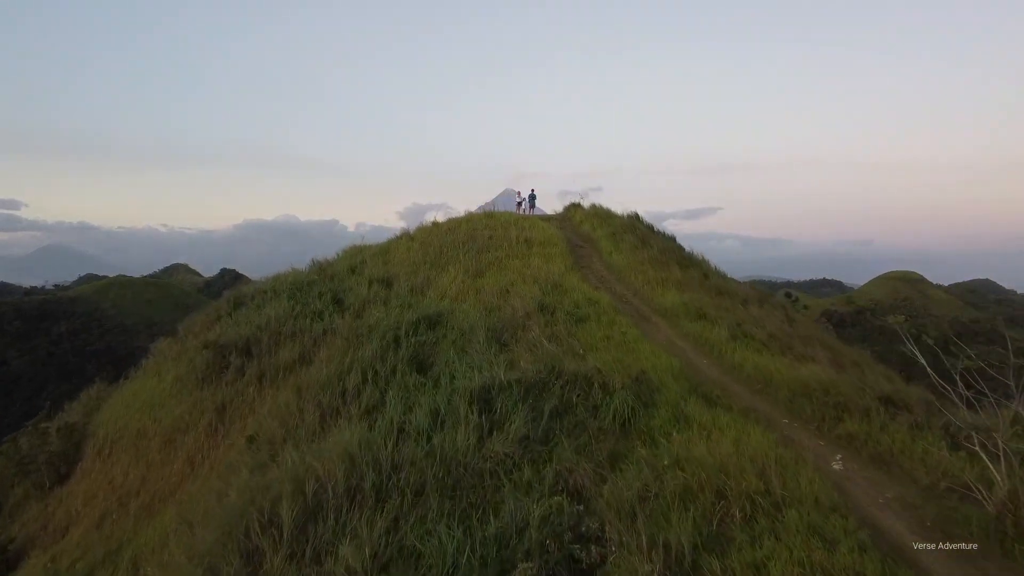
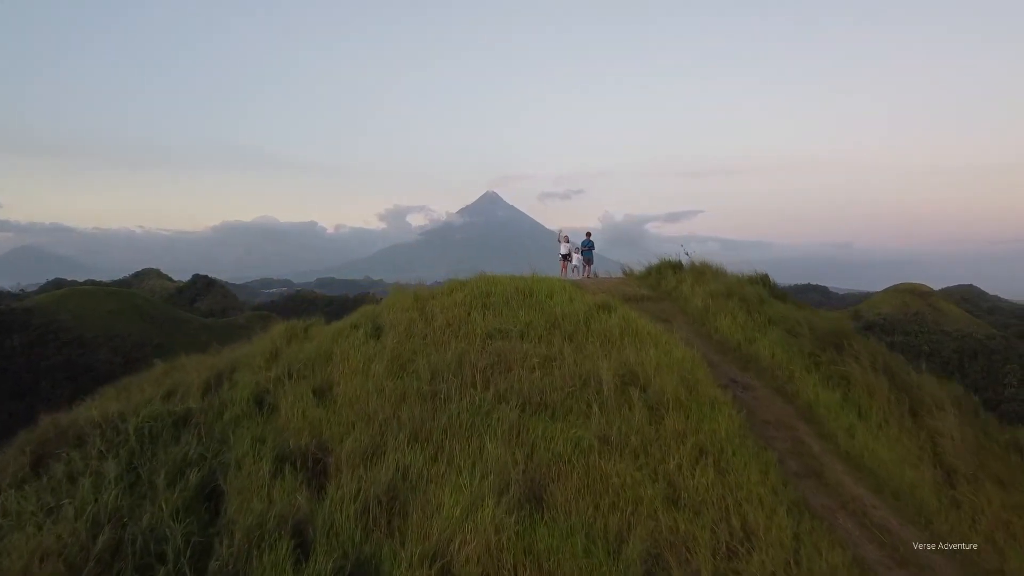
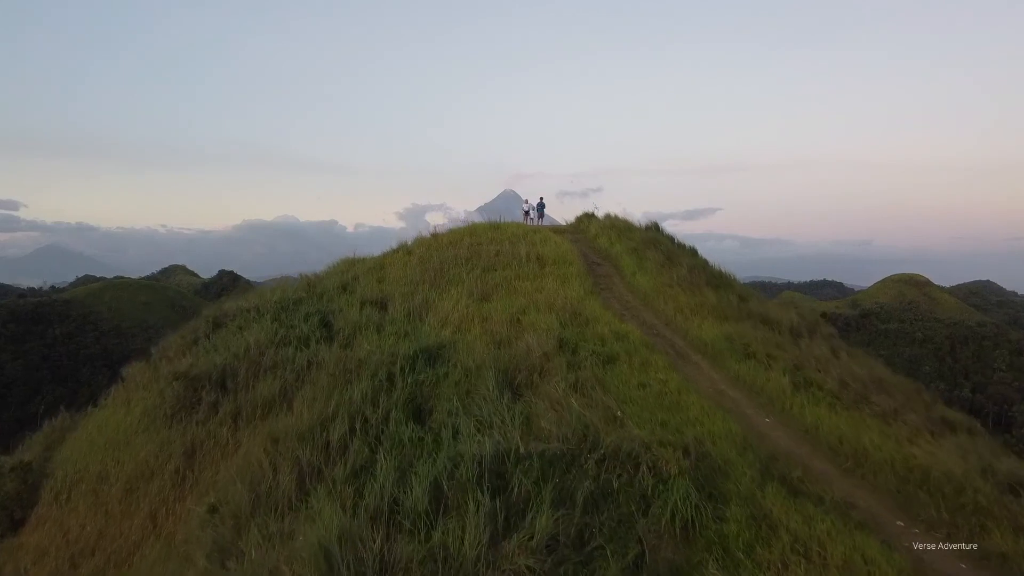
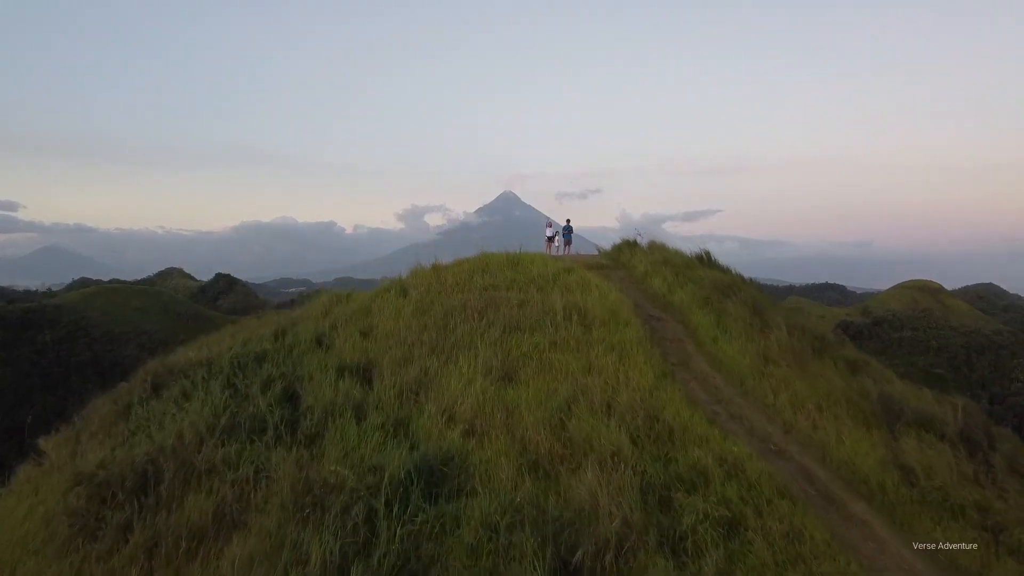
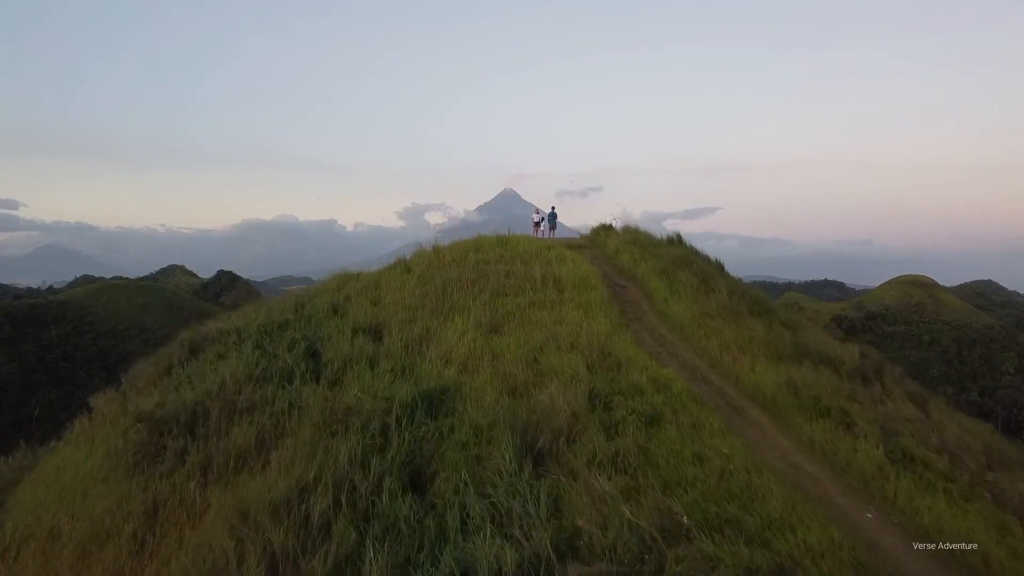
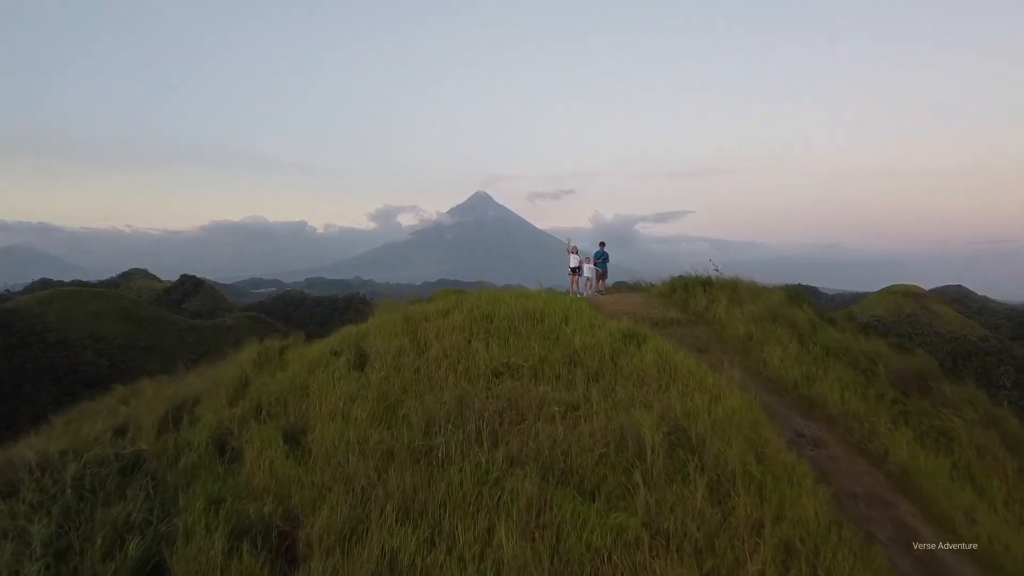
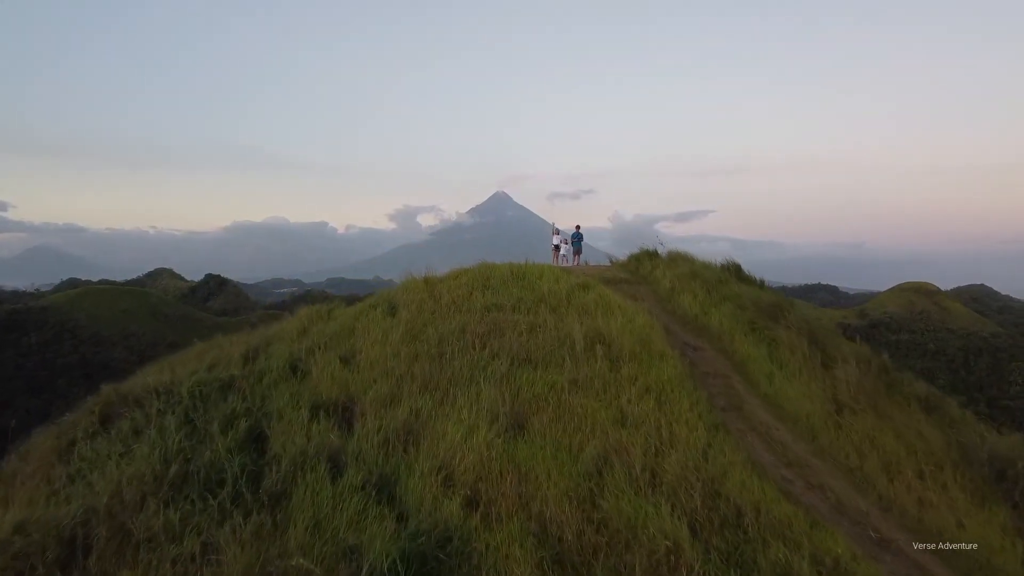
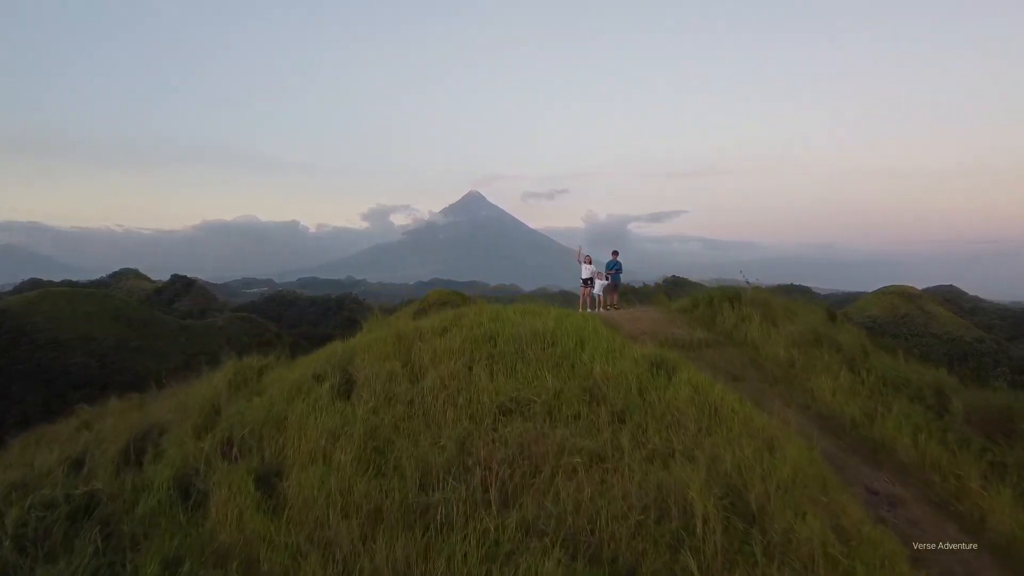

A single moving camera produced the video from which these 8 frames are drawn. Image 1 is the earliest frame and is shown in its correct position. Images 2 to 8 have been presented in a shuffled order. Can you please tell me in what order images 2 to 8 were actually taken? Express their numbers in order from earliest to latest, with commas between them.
3, 5, 4, 7, 2, 6, 8
